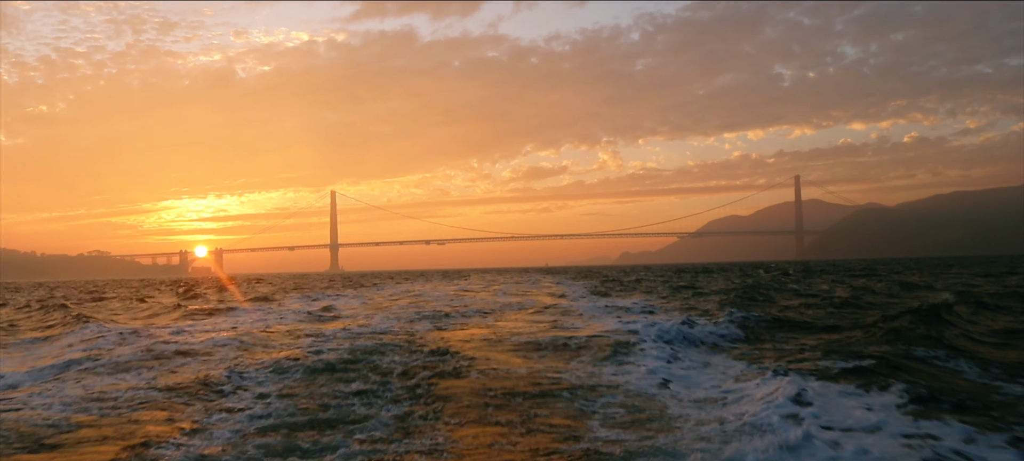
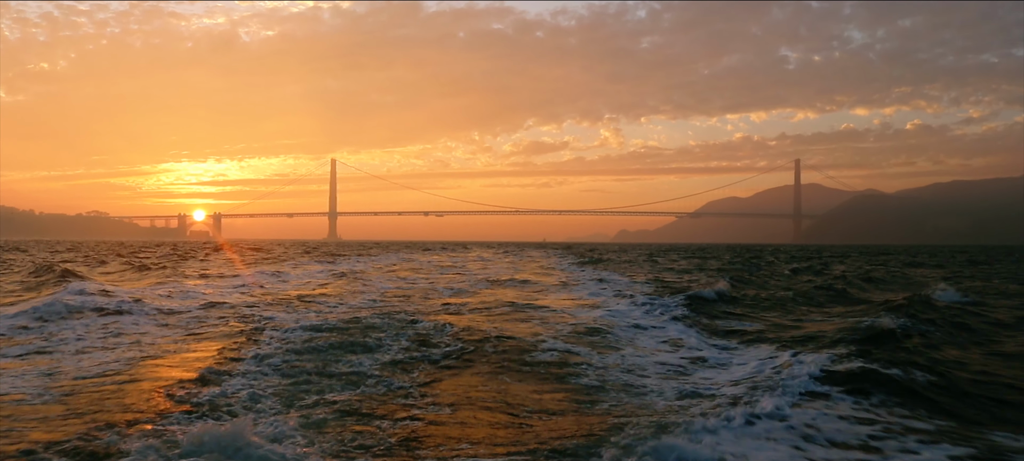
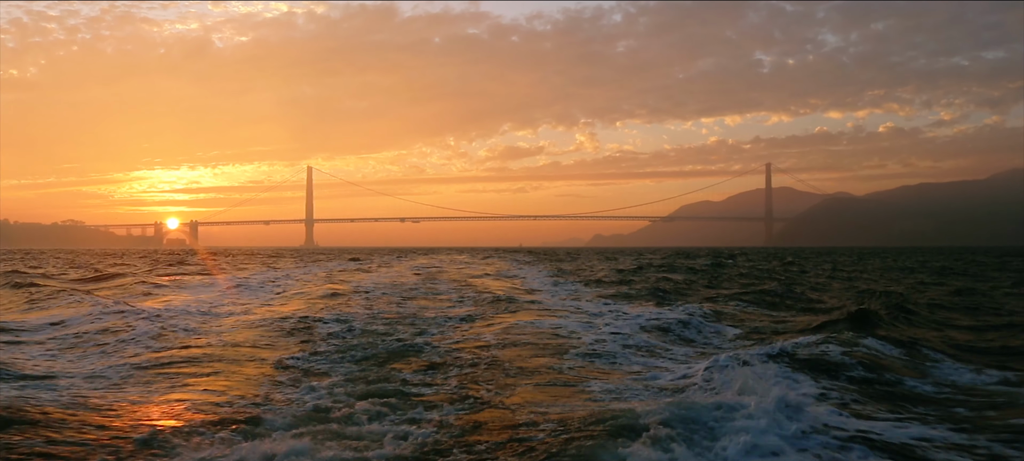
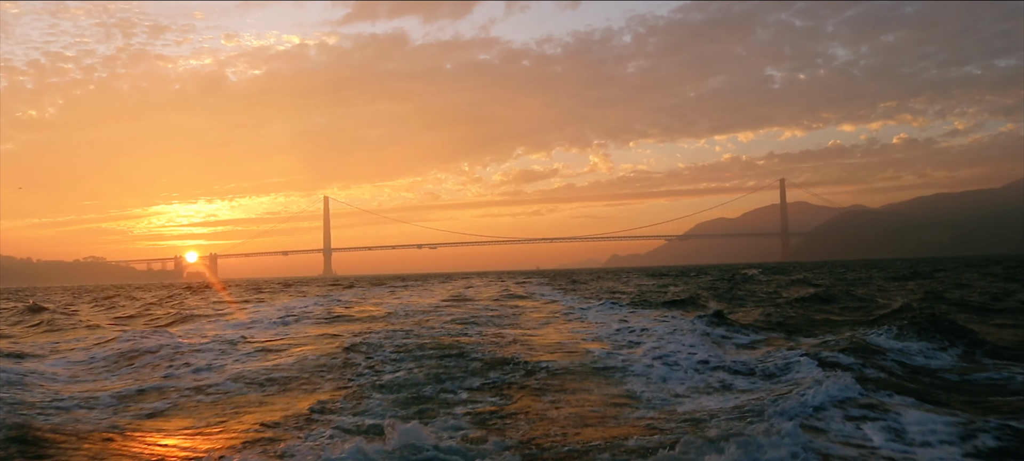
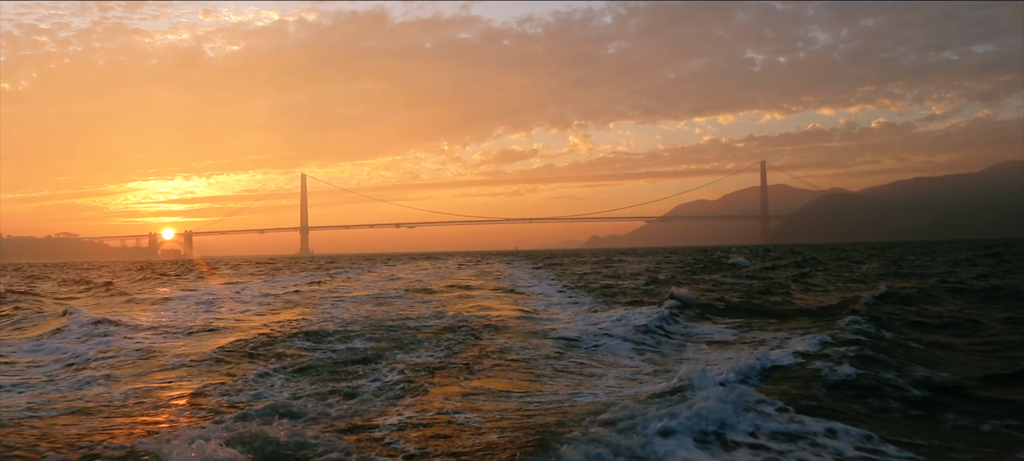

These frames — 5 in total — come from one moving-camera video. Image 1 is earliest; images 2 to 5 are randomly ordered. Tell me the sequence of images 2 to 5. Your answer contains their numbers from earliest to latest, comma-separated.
2, 5, 3, 4
